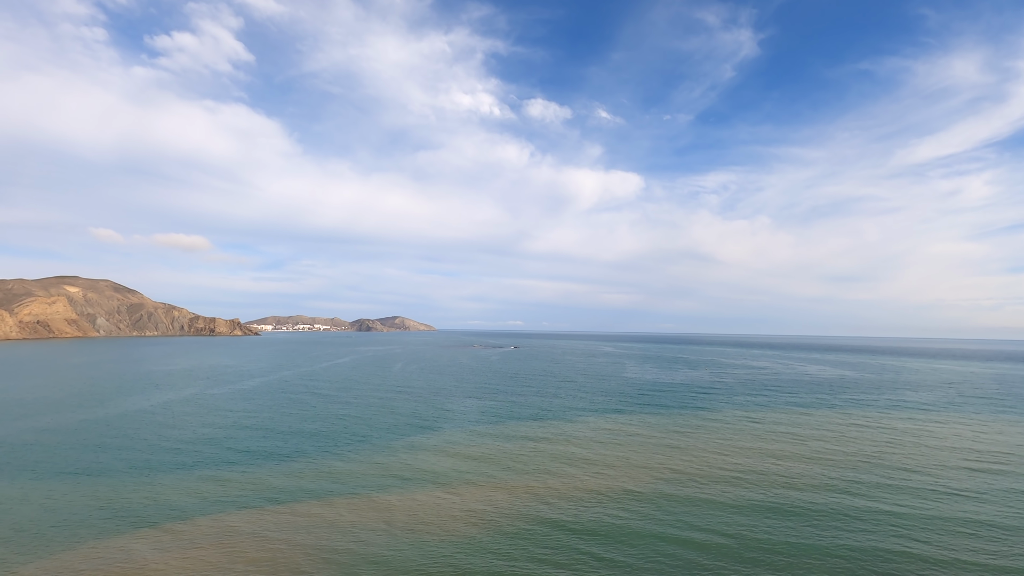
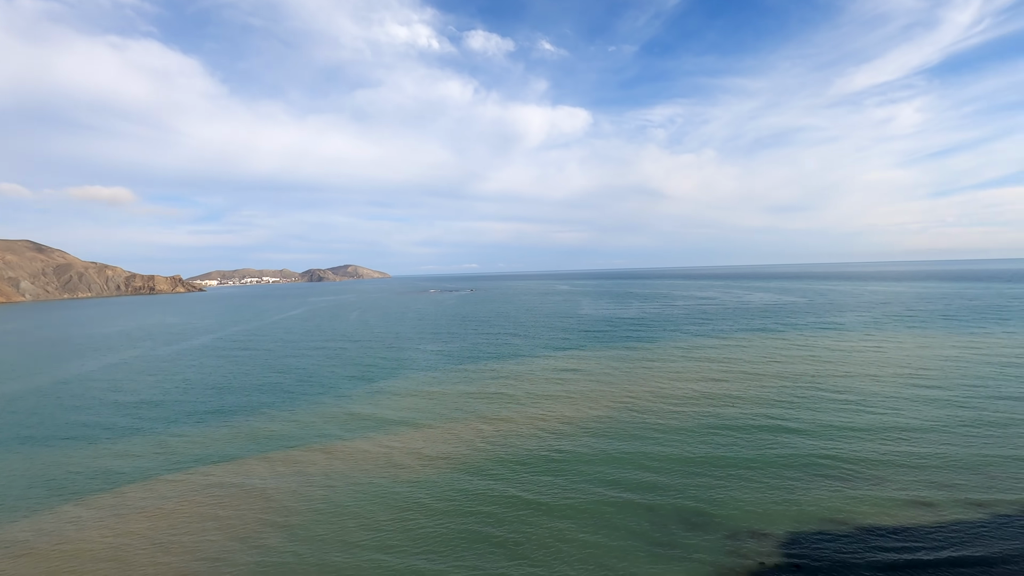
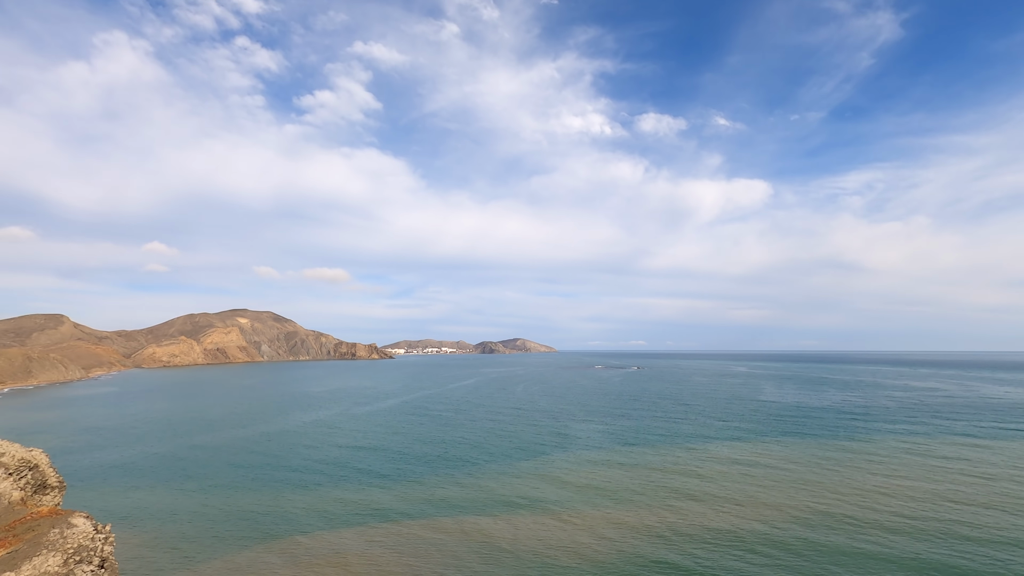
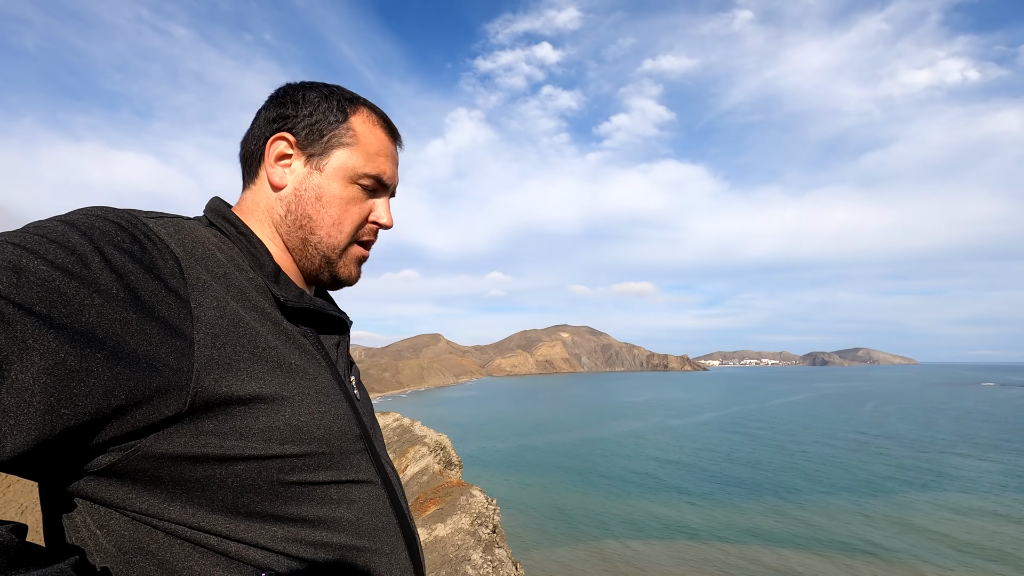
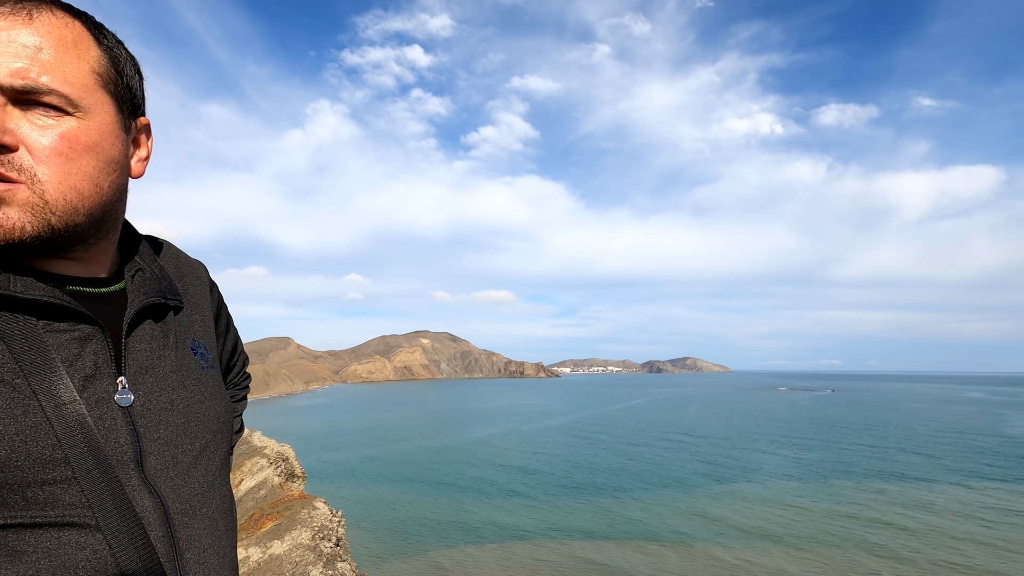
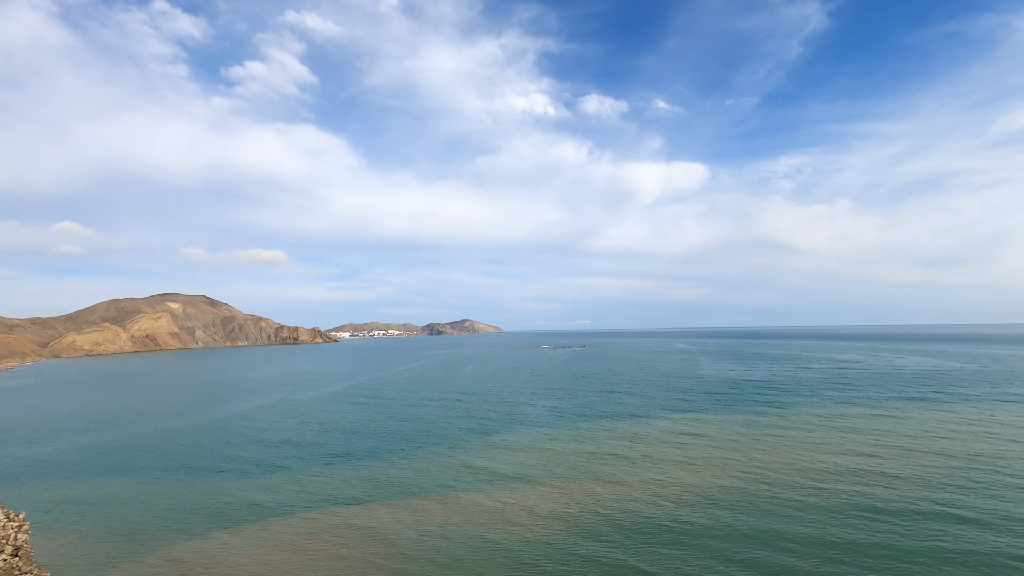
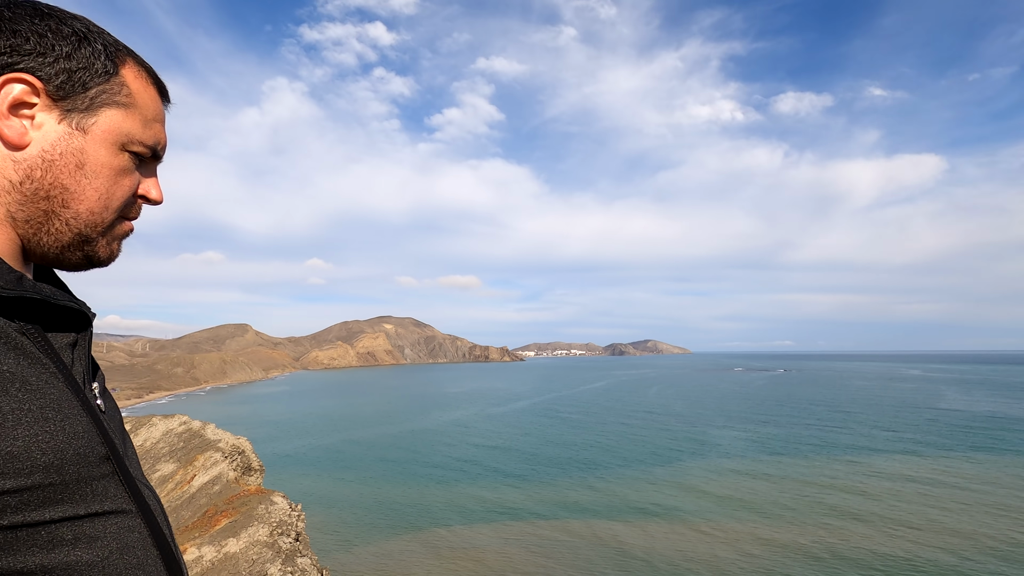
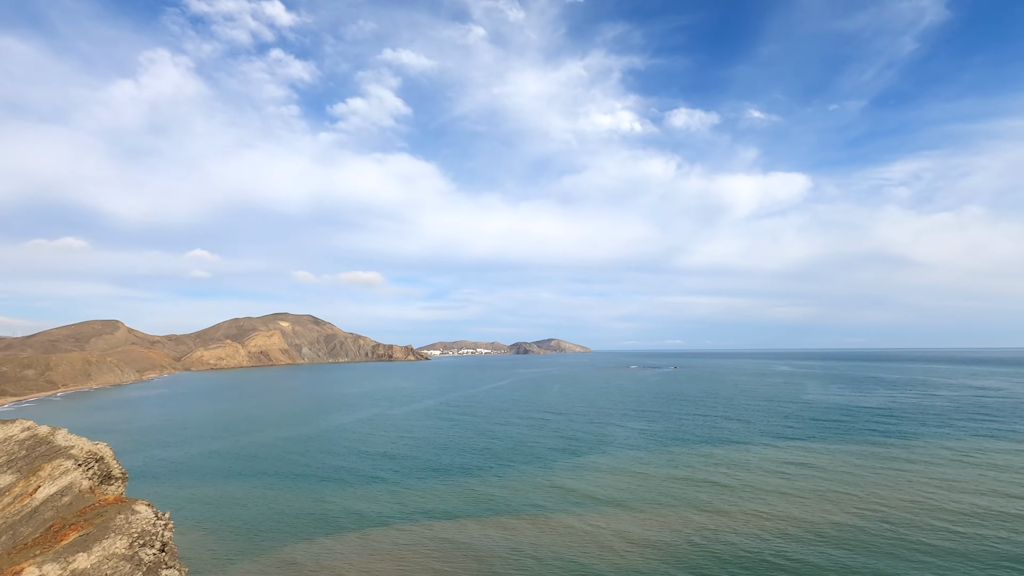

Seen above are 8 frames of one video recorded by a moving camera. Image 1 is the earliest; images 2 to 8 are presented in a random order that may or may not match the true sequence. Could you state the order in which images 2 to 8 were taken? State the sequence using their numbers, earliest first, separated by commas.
3, 7, 4, 5, 8, 6, 2
